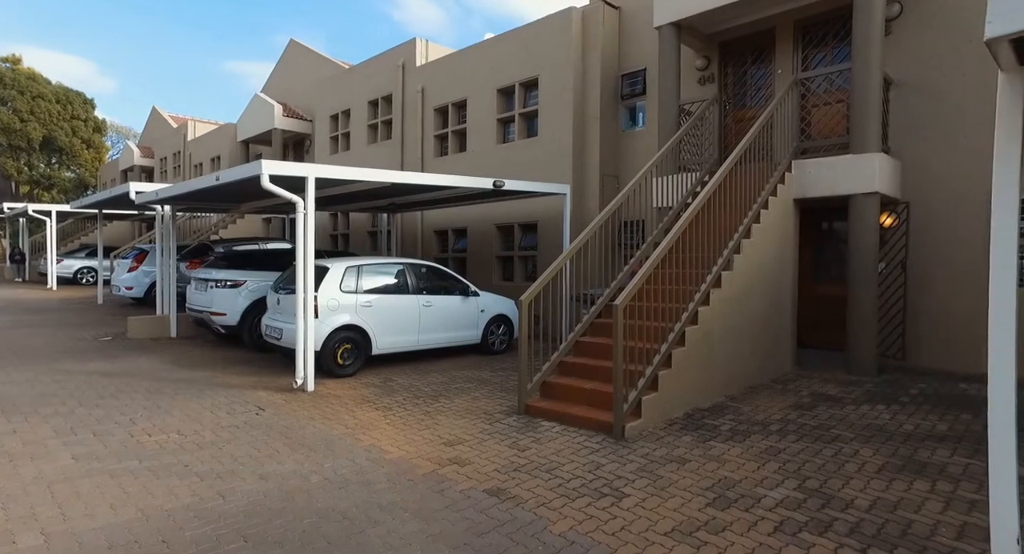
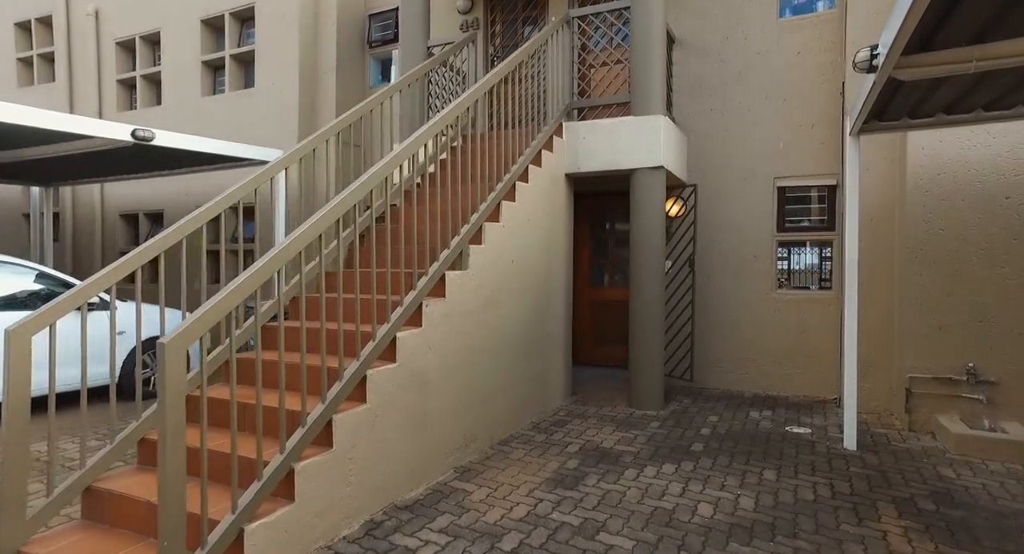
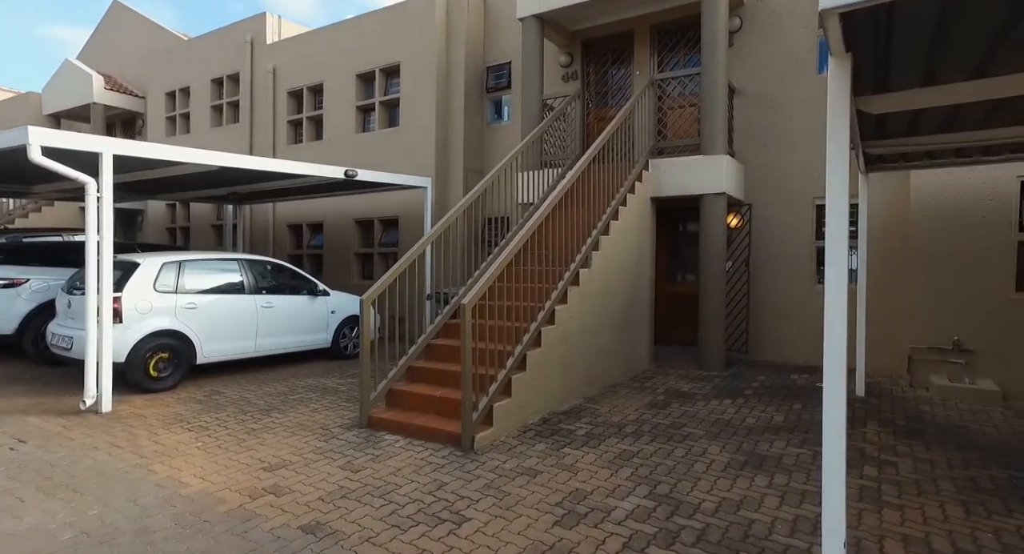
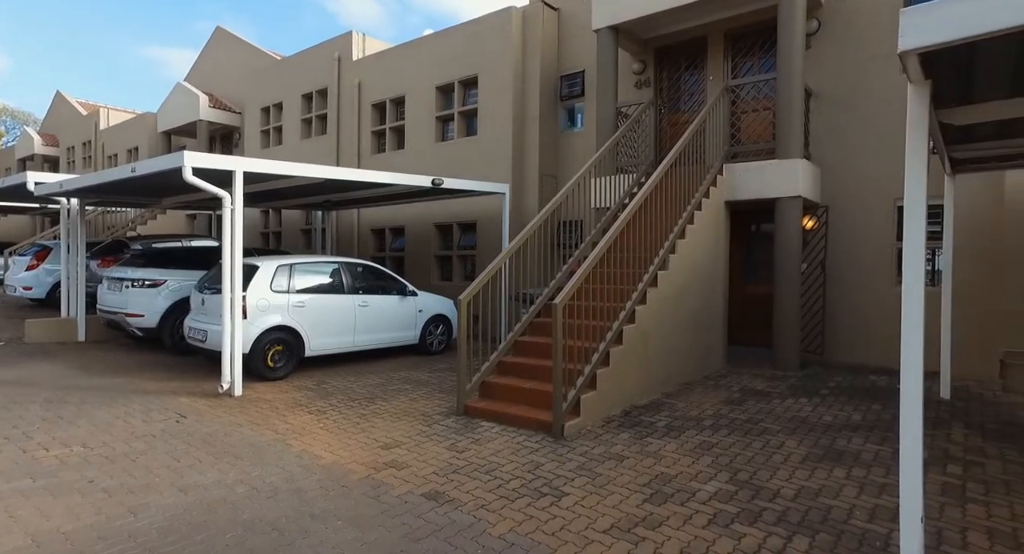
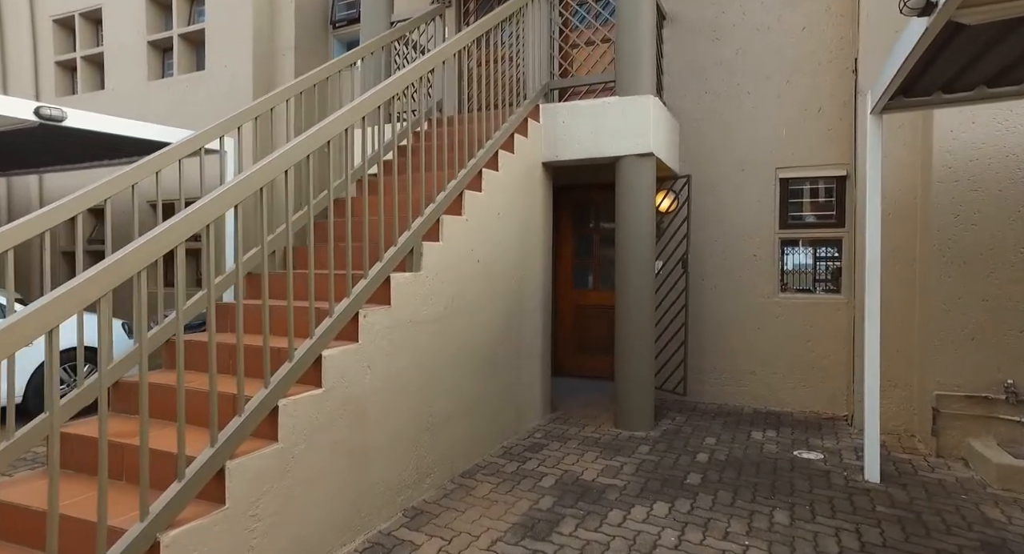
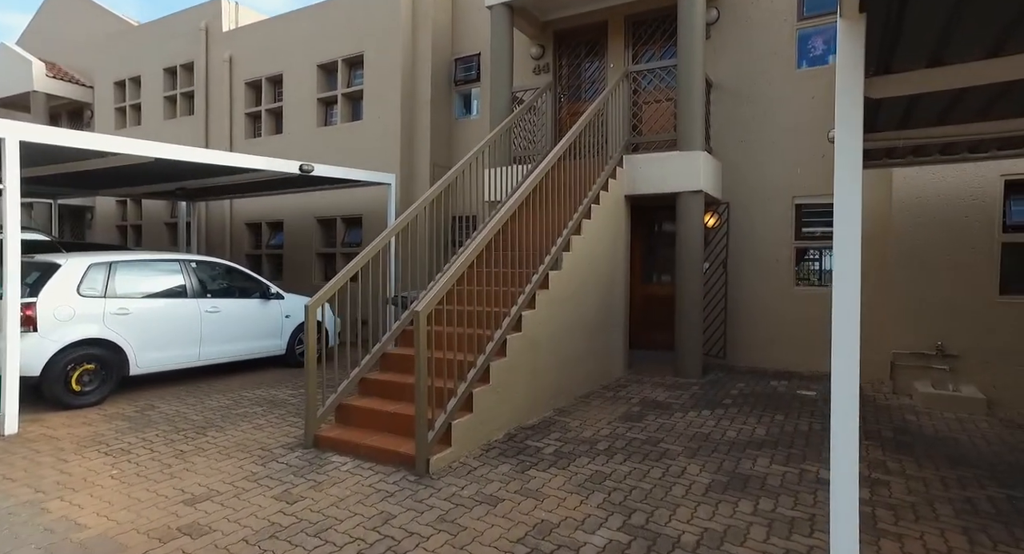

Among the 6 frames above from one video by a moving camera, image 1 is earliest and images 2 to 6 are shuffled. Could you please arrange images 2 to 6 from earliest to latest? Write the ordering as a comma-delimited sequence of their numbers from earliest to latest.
4, 3, 6, 2, 5
